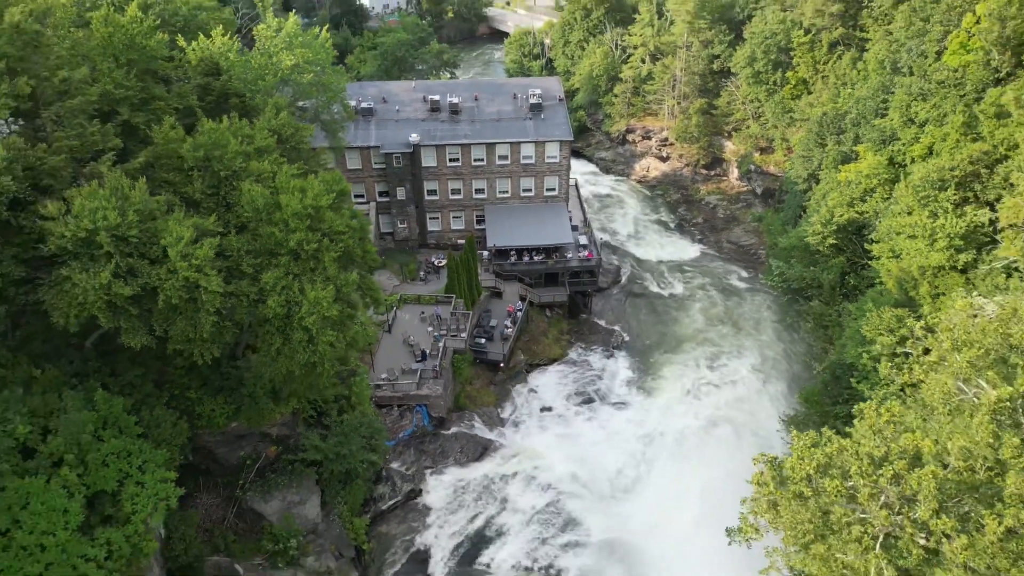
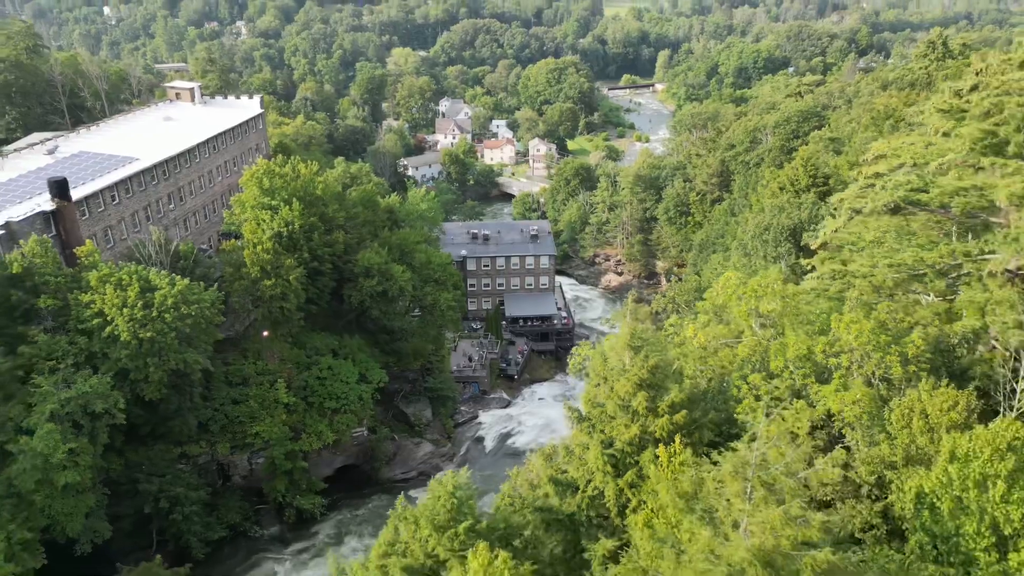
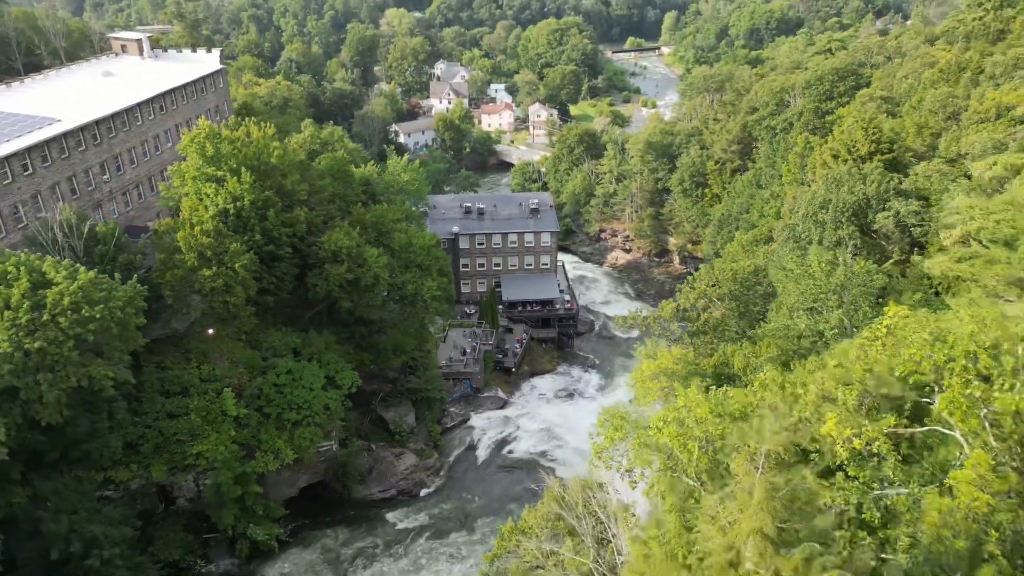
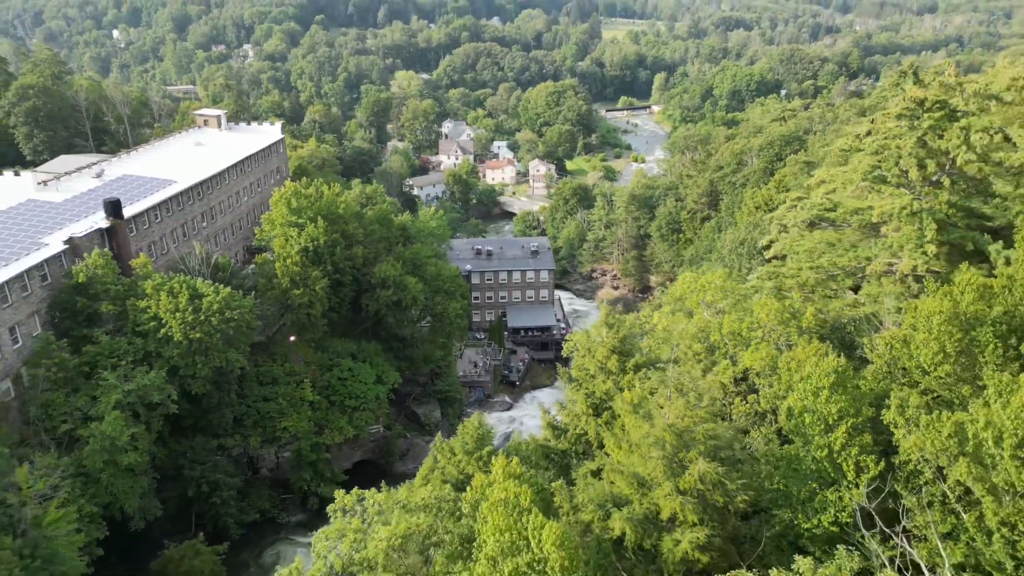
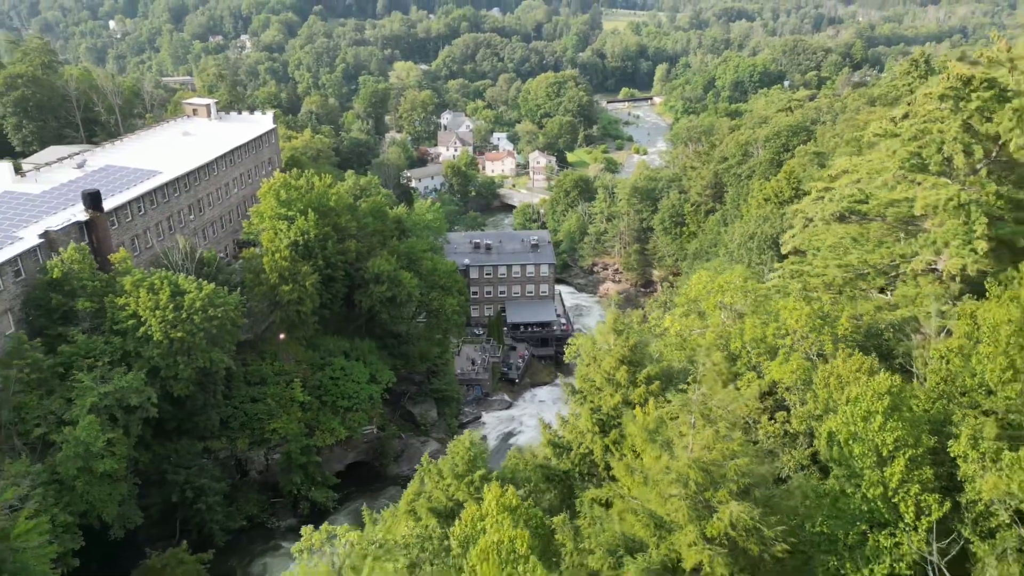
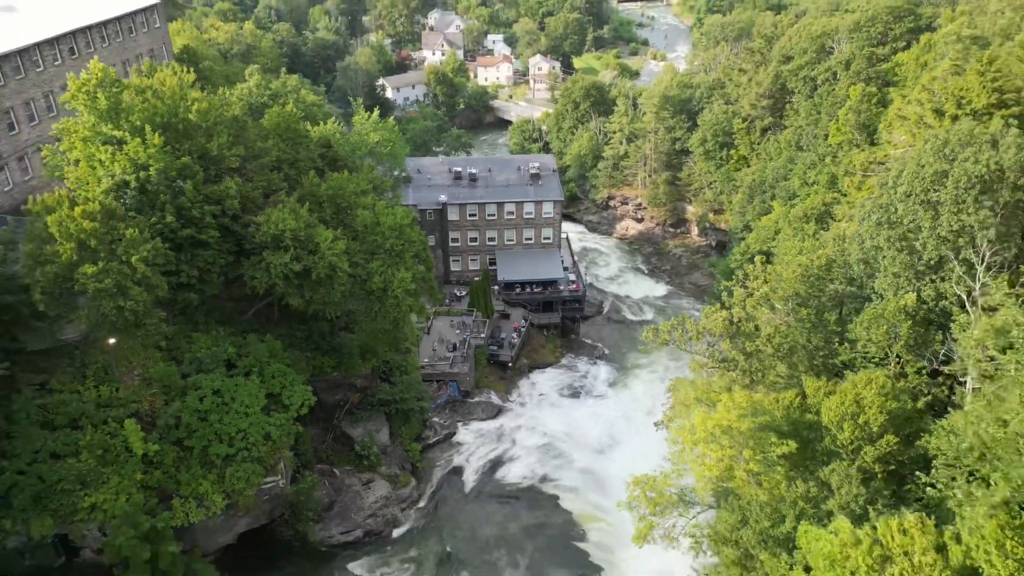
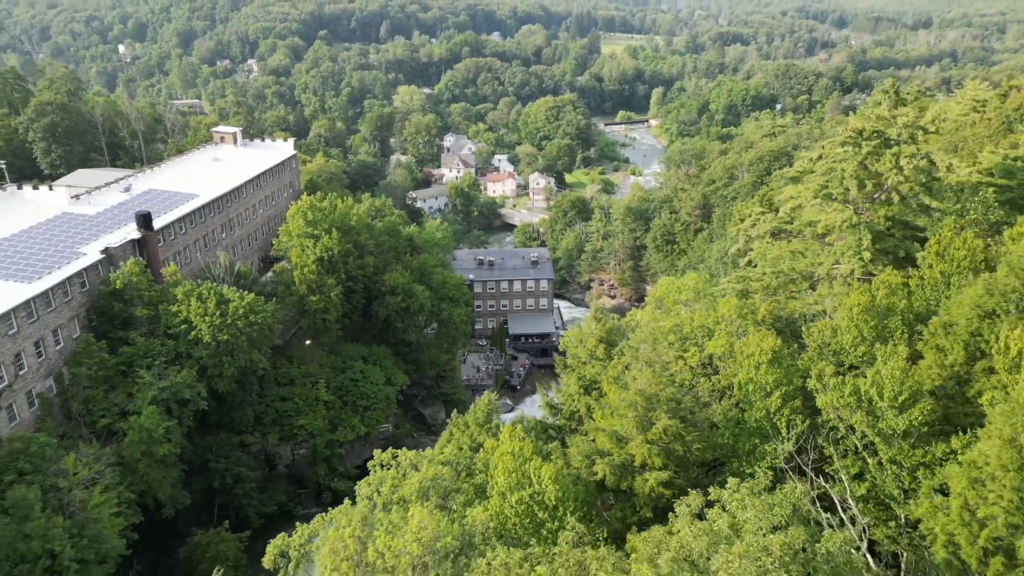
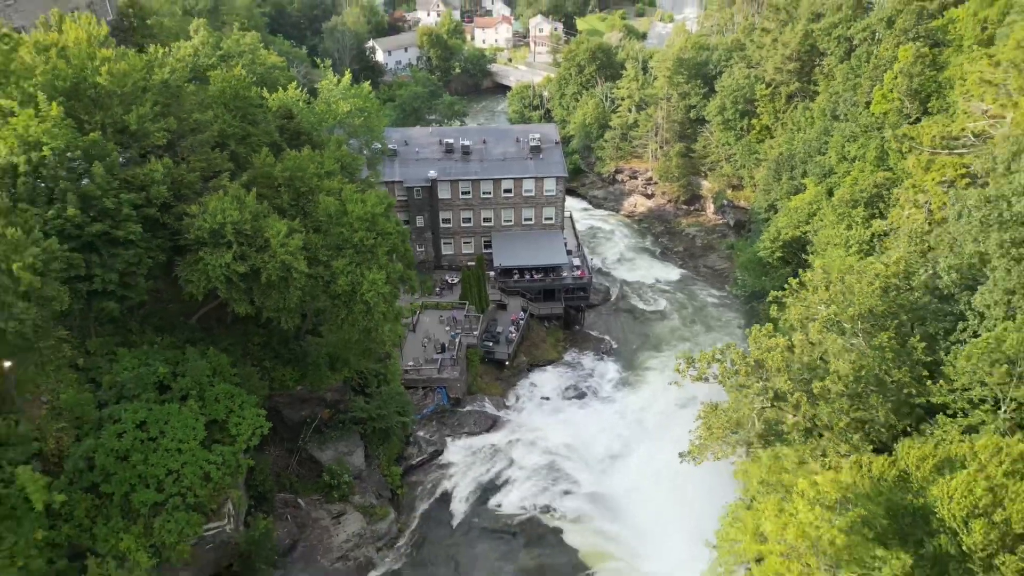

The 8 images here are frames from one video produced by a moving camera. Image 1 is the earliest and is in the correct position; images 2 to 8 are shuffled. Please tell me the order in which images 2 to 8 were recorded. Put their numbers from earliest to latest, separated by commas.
8, 6, 3, 2, 5, 4, 7
